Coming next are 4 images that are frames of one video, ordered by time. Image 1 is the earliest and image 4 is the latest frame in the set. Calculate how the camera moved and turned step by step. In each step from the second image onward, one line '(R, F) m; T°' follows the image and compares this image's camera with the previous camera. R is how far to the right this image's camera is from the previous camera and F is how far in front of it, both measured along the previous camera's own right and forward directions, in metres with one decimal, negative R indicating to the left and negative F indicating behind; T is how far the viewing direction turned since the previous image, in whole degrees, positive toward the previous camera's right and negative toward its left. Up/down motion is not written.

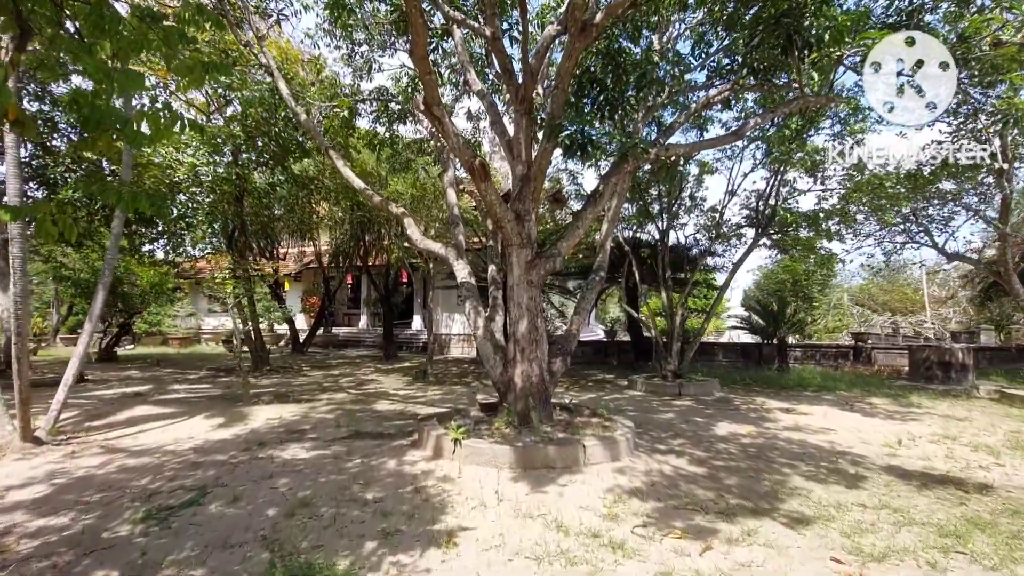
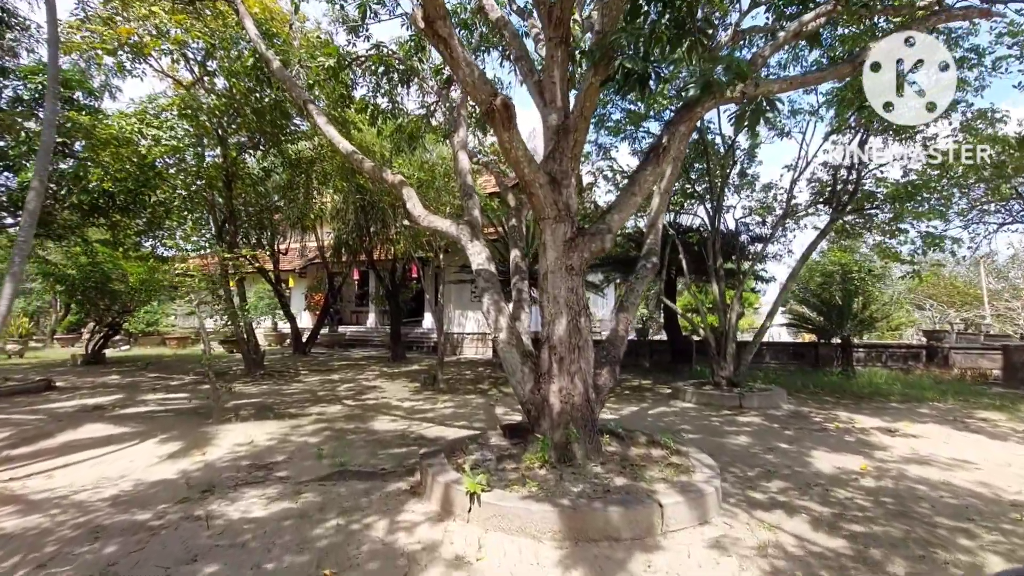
(-0.2, +1.5) m; -1°
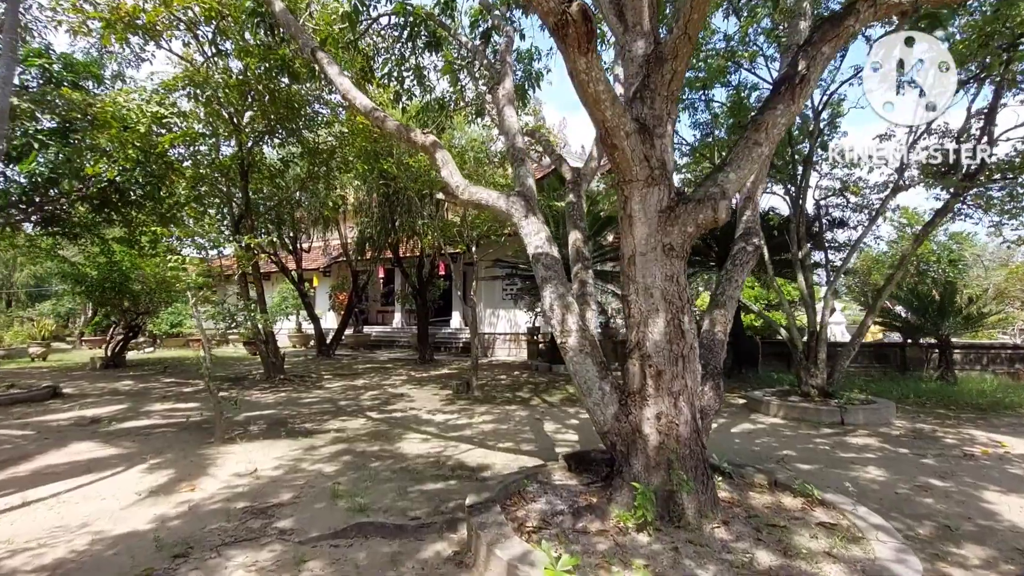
(-0.3, +1.2) m; -3°
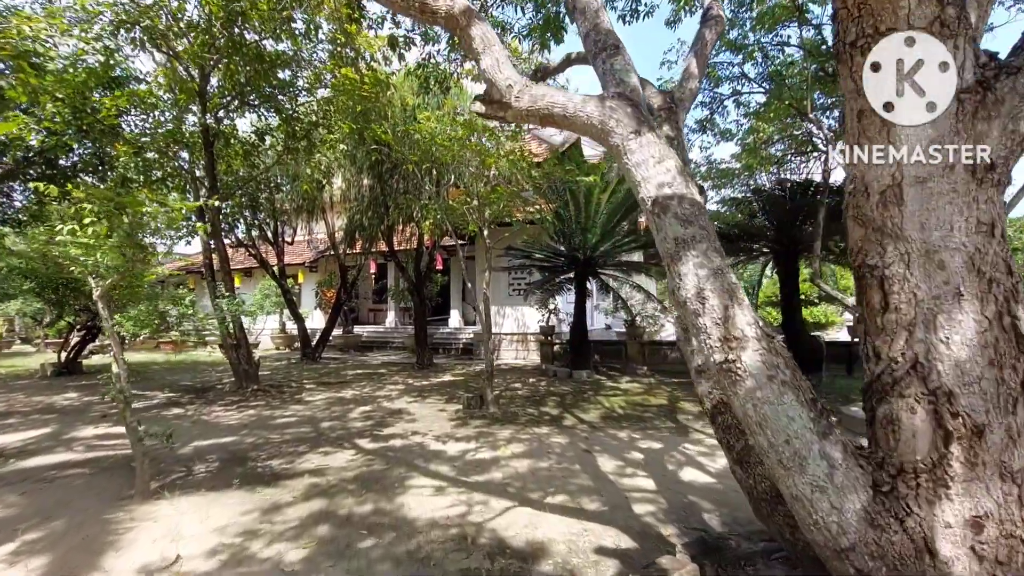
(-0.5, +1.7) m; +1°
